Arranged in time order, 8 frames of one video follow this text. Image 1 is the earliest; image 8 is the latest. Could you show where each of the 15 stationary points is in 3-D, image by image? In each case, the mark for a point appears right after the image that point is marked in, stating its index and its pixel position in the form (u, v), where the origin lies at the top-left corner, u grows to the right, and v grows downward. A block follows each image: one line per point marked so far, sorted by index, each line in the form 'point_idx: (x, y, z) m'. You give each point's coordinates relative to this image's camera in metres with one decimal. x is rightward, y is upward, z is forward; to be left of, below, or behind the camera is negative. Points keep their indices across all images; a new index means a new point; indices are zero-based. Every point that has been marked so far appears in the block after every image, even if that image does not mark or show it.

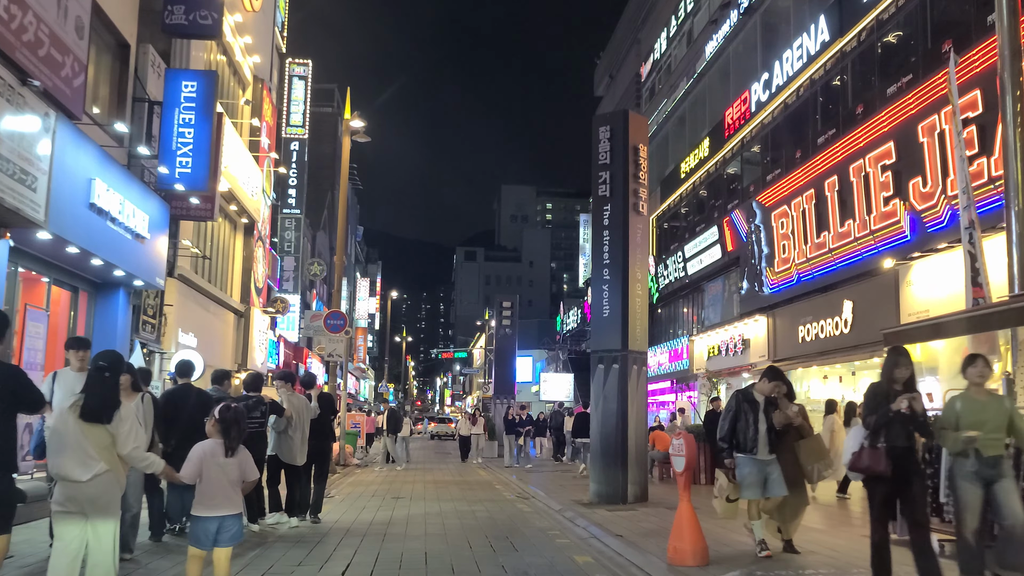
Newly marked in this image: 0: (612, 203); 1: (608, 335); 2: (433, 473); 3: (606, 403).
0: (+1.4, +1.2, +12.7) m
1: (+1.3, -0.6, +12.4) m
2: (-1.7, -3.9, +19.2) m
3: (+1.2, -1.5, +12.3) m
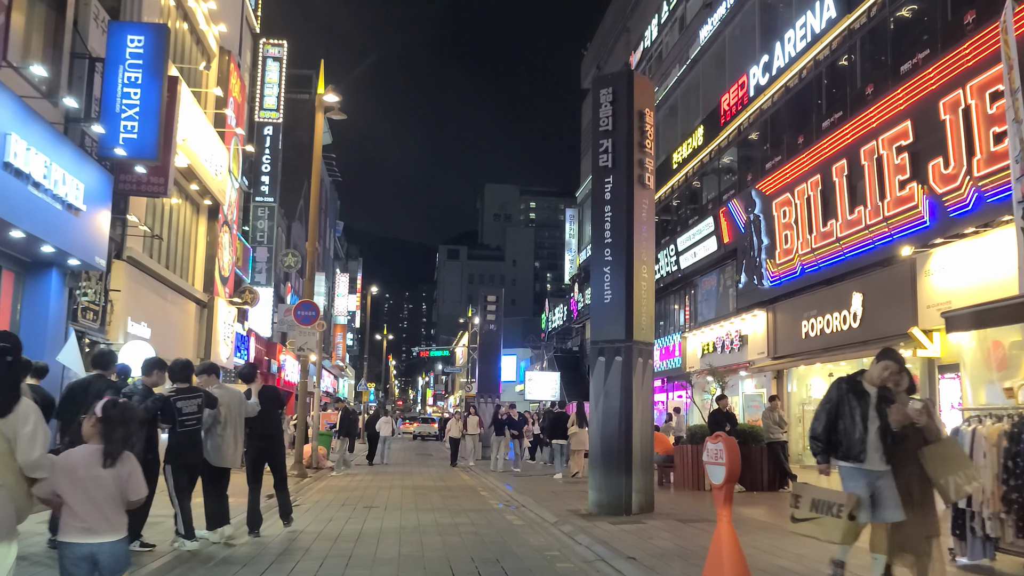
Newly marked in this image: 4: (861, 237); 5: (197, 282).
0: (+1.2, +1.4, +11.2) m
1: (+1.2, -0.4, +11.0) m
2: (-1.9, -3.6, +17.7) m
3: (+1.1, -1.3, +10.8) m
4: (+7.1, +1.1, +18.9) m
5: (-6.3, +0.1, +18.5) m
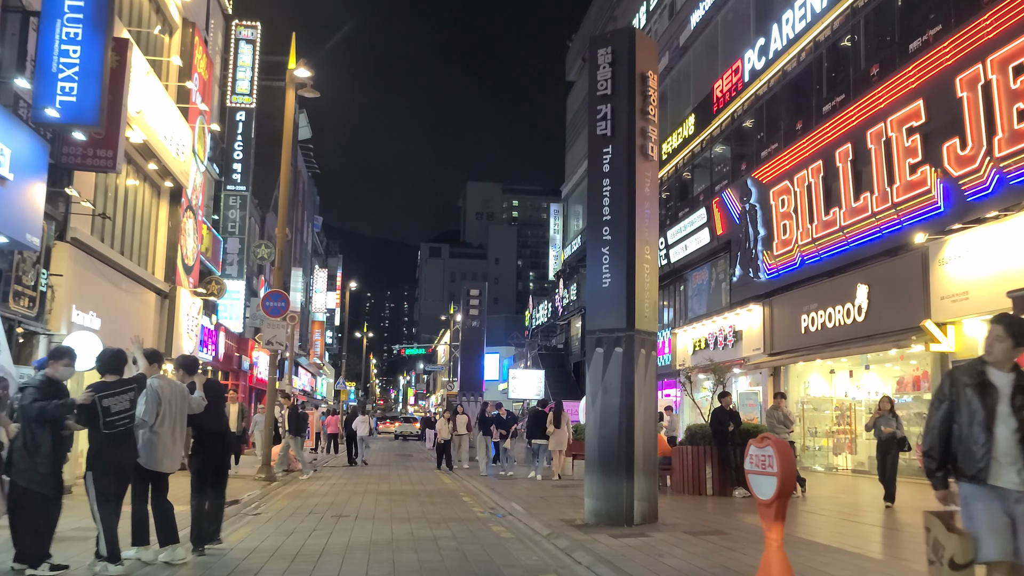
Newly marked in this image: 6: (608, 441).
0: (+1.1, +1.6, +10.0) m
1: (+1.0, -0.2, +9.8) m
2: (-2.2, -3.4, +16.5) m
3: (+1.0, -1.1, +9.6) m
4: (+6.8, +1.2, +17.9) m
5: (-6.5, +0.3, +17.1) m
6: (+1.0, -1.6, +9.5) m
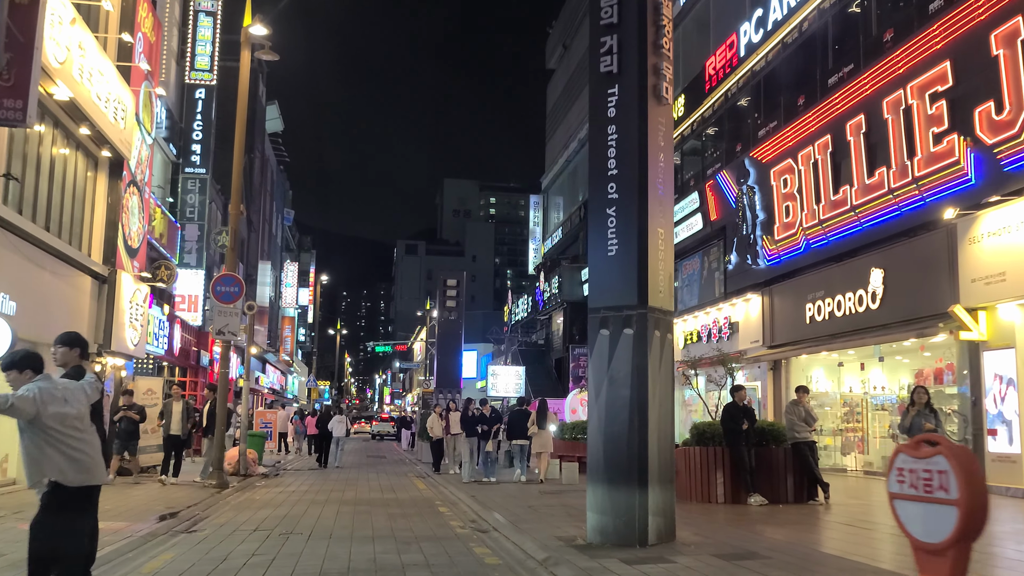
0: (+1.0, +1.8, +8.3) m
1: (+0.9, 0.0, +8.1) m
2: (-2.5, -3.2, +14.7) m
3: (+0.9, -0.9, +7.9) m
4: (+6.5, +1.5, +16.3) m
5: (-6.8, +0.6, +15.2) m
6: (+0.9, -1.3, +7.8) m
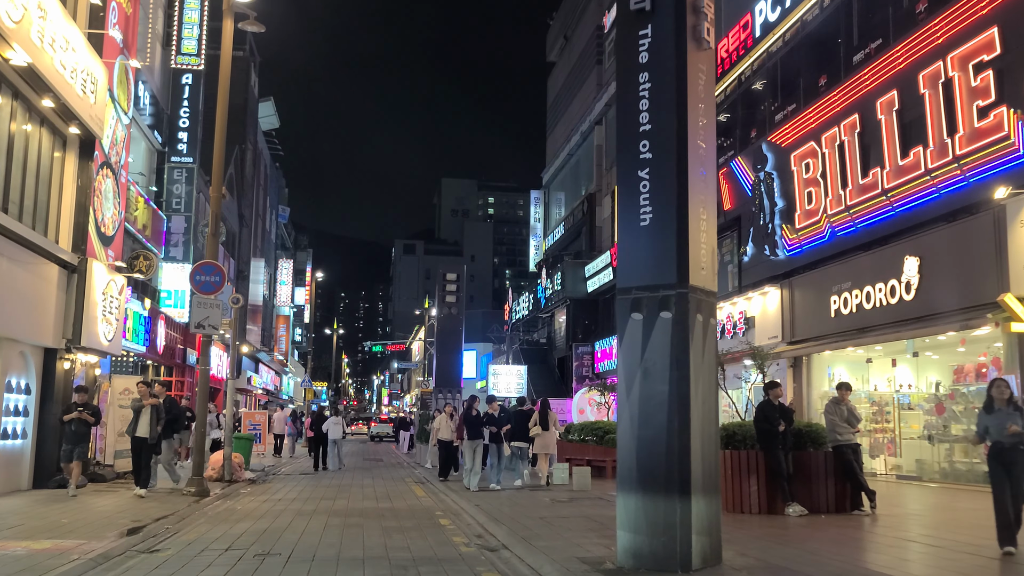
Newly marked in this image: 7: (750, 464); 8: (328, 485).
0: (+1.1, +2.0, +7.0) m
1: (+1.0, +0.2, +6.8) m
2: (-2.4, -3.0, +13.4) m
3: (+1.0, -0.7, +6.6) m
4: (+6.6, +1.7, +15.0) m
5: (-6.7, +0.7, +13.9) m
6: (+1.0, -1.1, +6.5) m
7: (+2.8, -2.1, +10.9) m
8: (-3.3, -3.5, +16.5) m
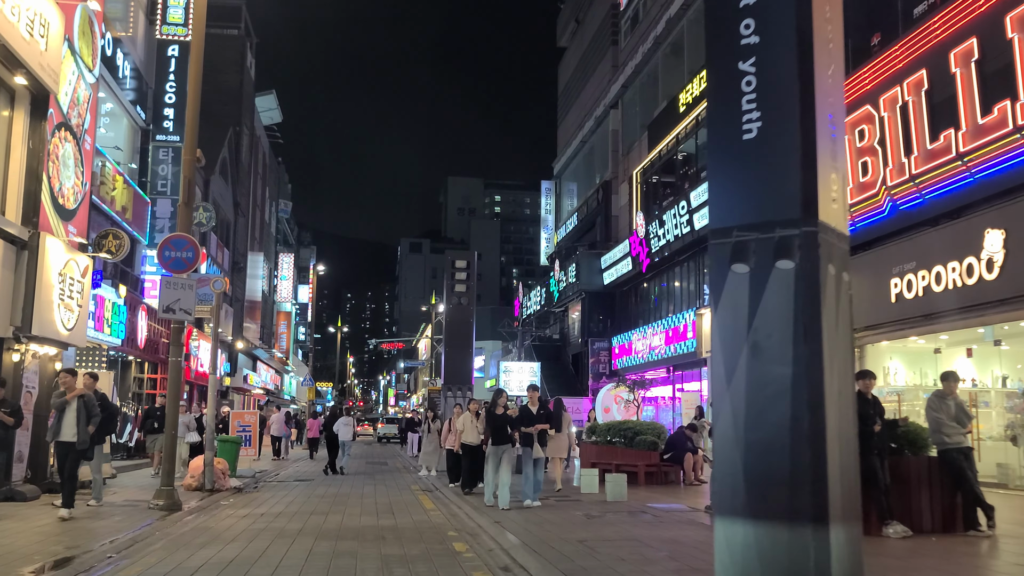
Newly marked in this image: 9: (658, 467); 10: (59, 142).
0: (+1.3, +2.3, +5.0) m
1: (+1.3, +0.5, +4.8) m
2: (-2.1, -2.7, +11.4) m
3: (+1.2, -0.4, +4.6) m
4: (+6.9, +2.0, +12.9) m
5: (-6.4, +1.0, +11.9) m
6: (+1.2, -0.8, +4.5) m
7: (+3.1, -1.8, +8.8) m
8: (-2.9, -3.2, +14.5) m
9: (+2.5, -3.1, +16.0) m
10: (-6.3, +2.0, +13.0) m
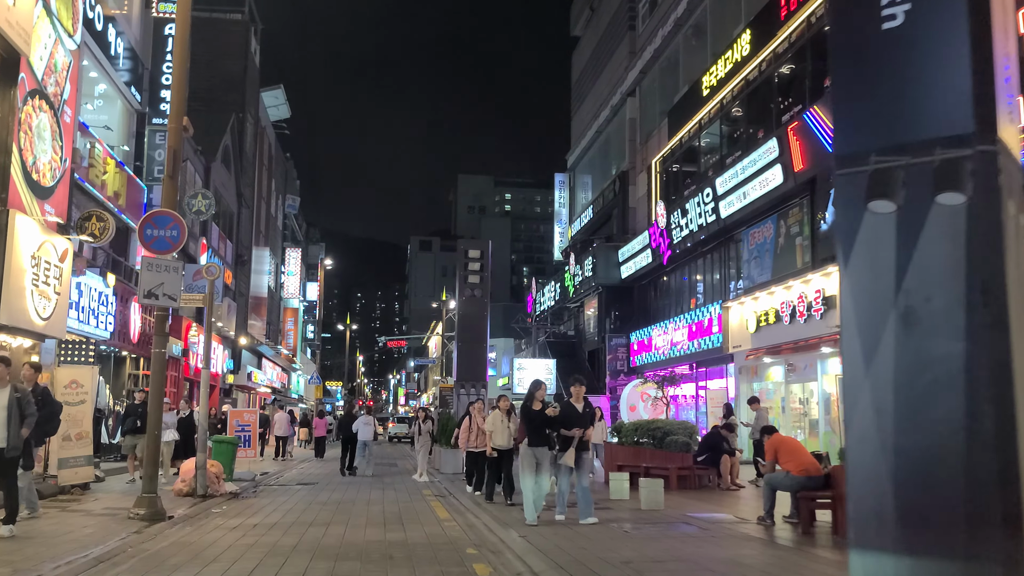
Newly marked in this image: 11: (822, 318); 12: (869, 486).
0: (+1.5, +2.5, +3.7) m
1: (+1.4, +0.7, +3.4) m
2: (-1.8, -2.5, +10.1) m
3: (+1.4, -0.2, +3.3) m
4: (+7.2, +2.2, +11.6) m
5: (-6.2, +1.2, +10.7) m
6: (+1.4, -0.6, +3.2) m
7: (+3.3, -1.6, +7.5) m
8: (-2.6, -3.0, +13.2) m
9: (+2.8, -2.9, +14.7) m
10: (-6.0, +2.2, +11.7) m
11: (+6.4, -0.6, +19.1) m
12: (+1.3, -0.7, +3.3) m
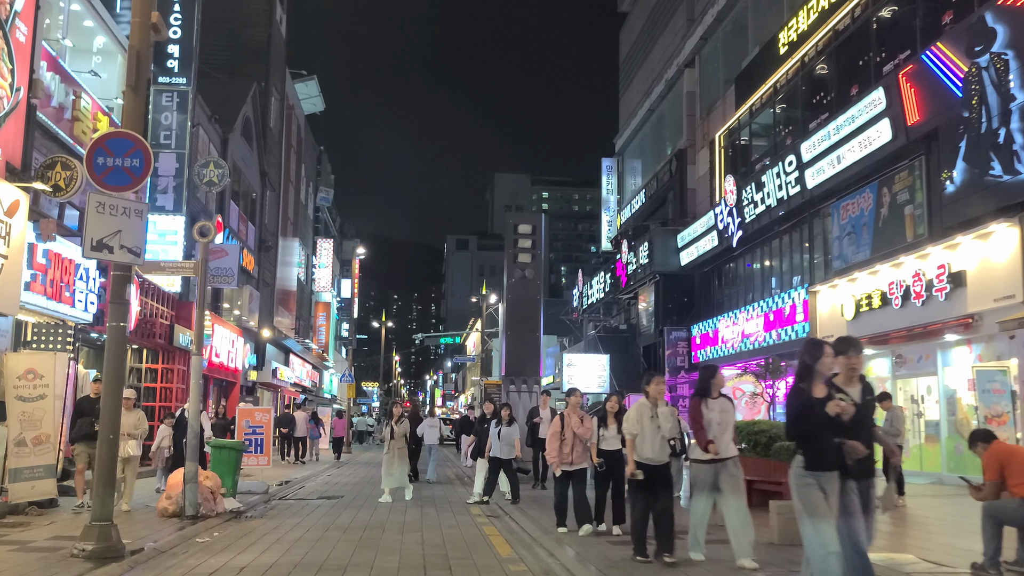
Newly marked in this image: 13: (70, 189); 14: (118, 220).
0: (+2.0, +2.9, +0.6) m
1: (+1.9, +1.1, +0.4) m
2: (-1.1, -2.1, +7.2) m
3: (+1.8, +0.3, +0.2) m
4: (+7.9, +2.7, +8.3) m
5: (-5.5, +1.6, +8.0) m
6: (+1.9, -0.2, +0.1) m
7: (+3.9, -1.1, +4.4) m
8: (-1.8, -2.6, +10.3) m
9: (+3.7, -2.5, +11.6) m
10: (-5.3, +2.6, +9.0) m
11: (+7.4, -0.2, +15.8) m
12: (+1.7, -0.3, +0.3) m
13: (-5.1, +1.1, +10.7) m
14: (-3.2, +0.6, +7.7) m
